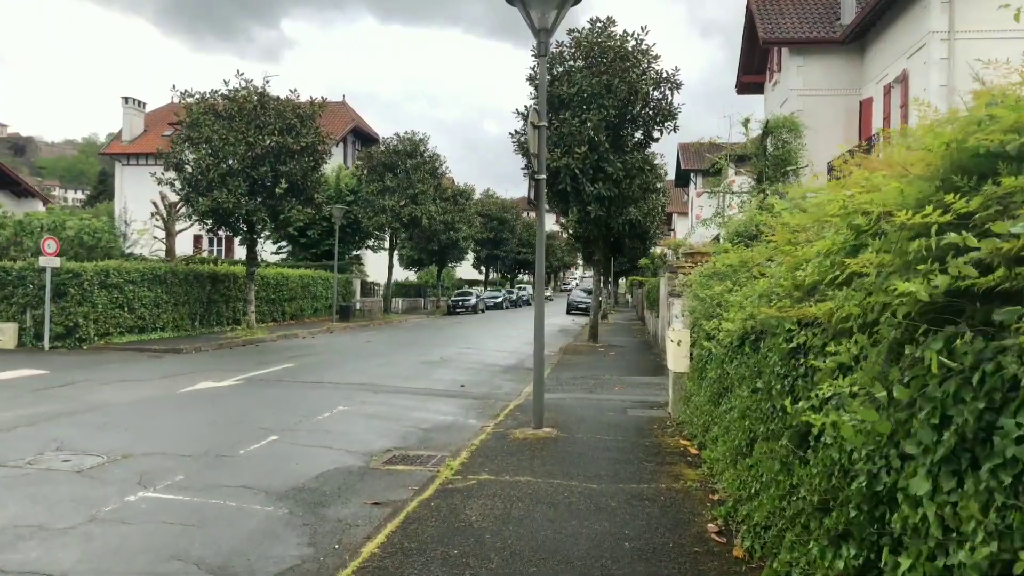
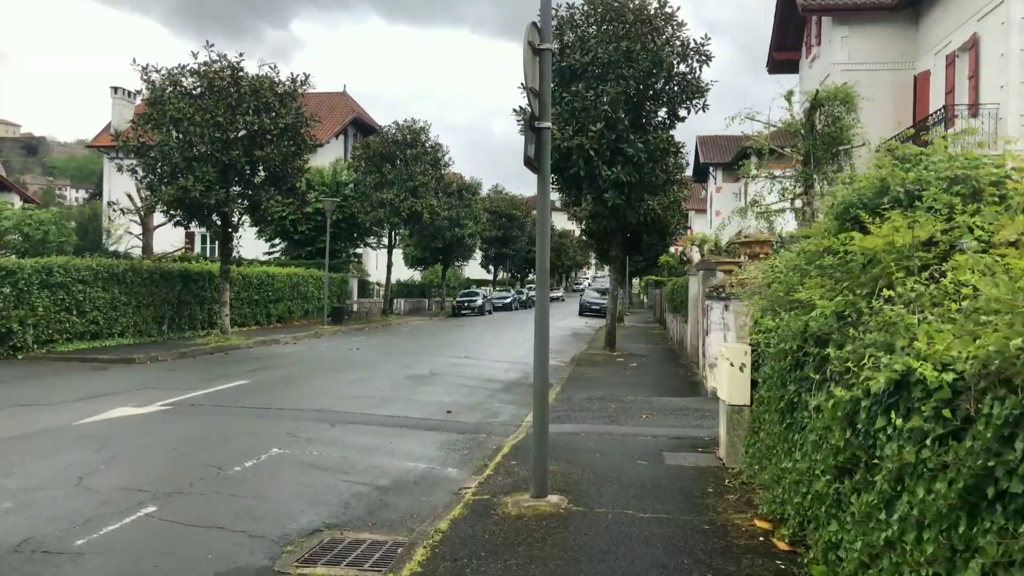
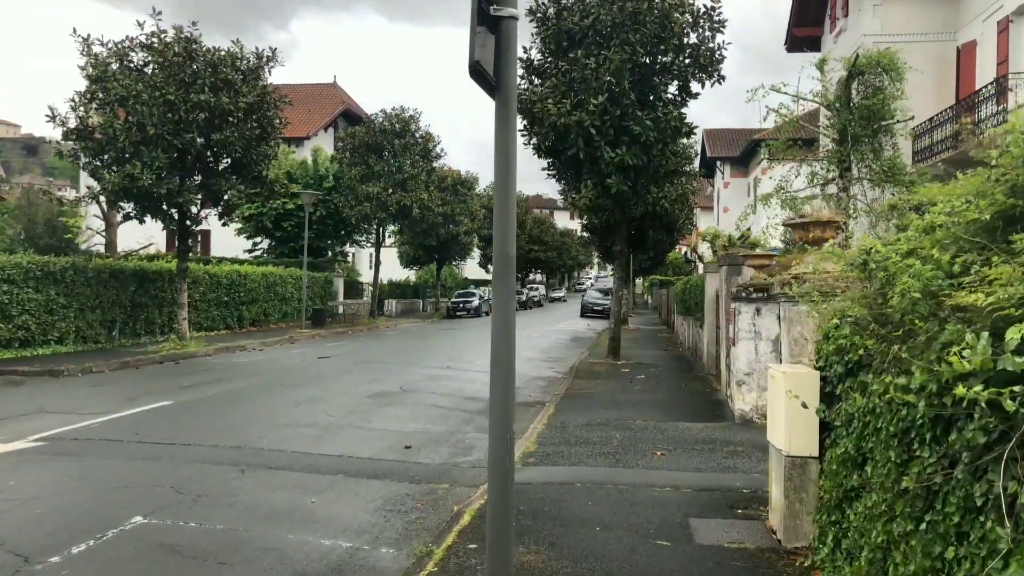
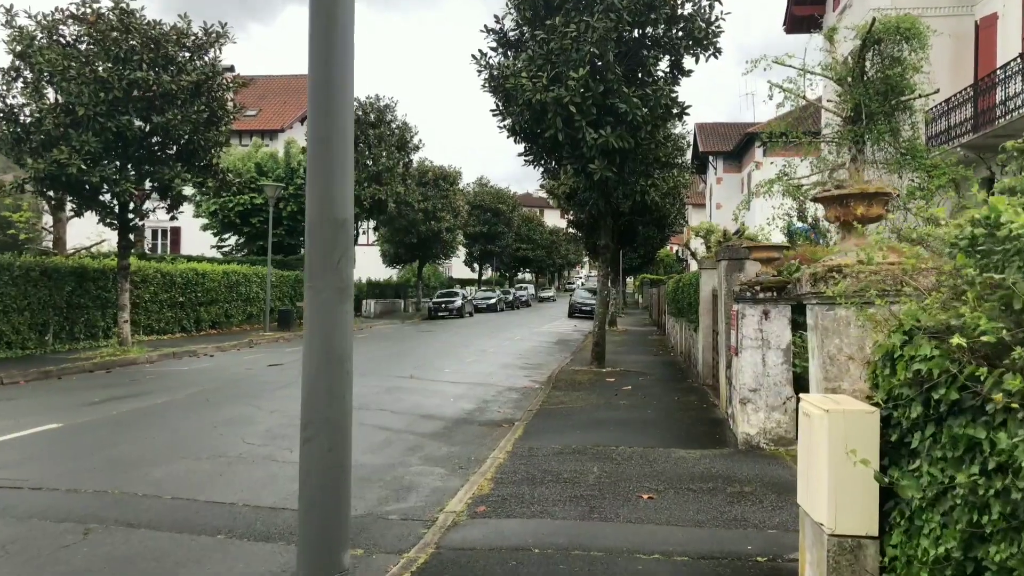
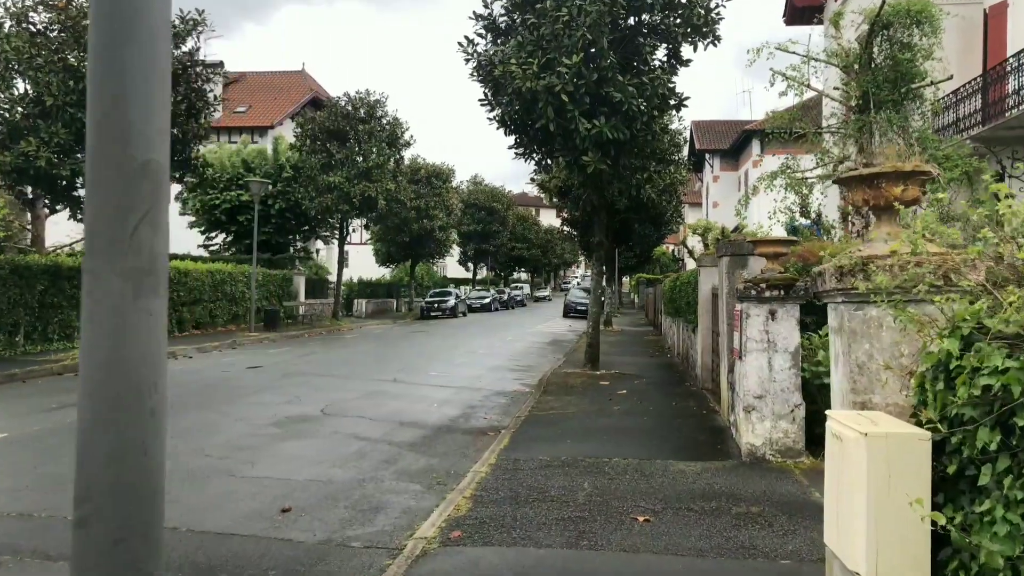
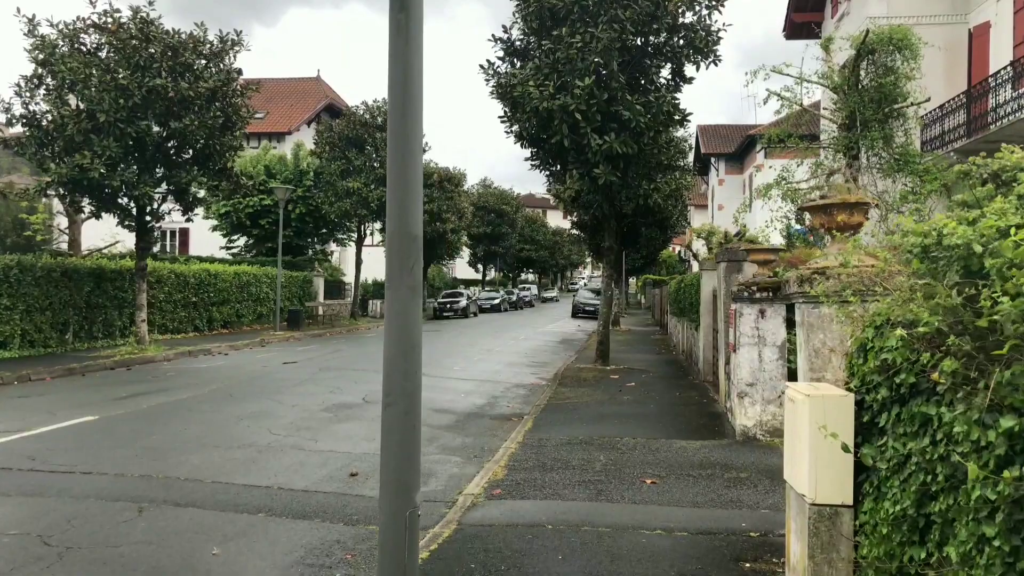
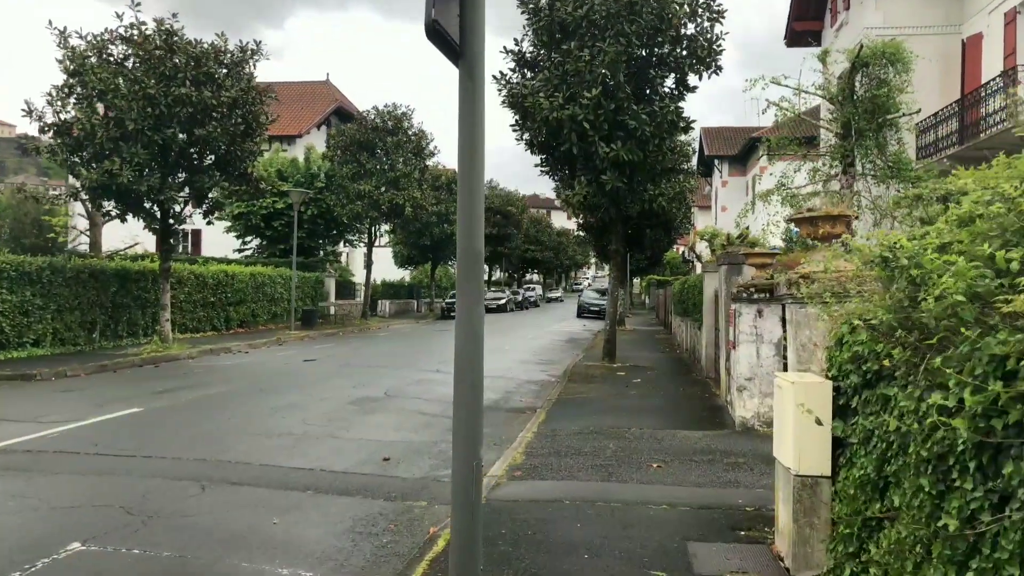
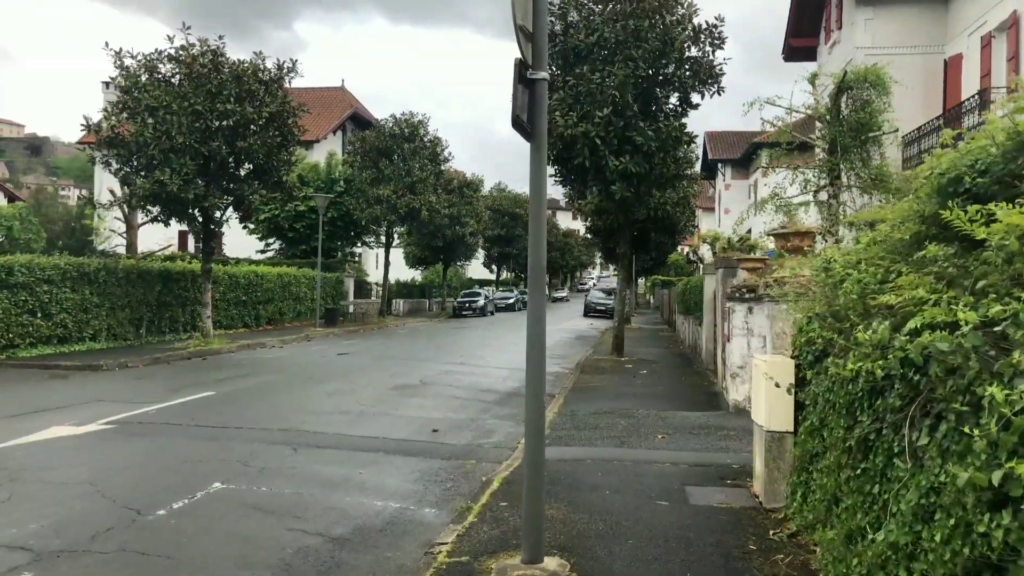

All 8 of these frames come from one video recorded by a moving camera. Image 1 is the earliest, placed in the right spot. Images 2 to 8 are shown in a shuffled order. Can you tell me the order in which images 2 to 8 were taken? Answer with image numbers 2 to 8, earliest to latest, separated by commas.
2, 8, 3, 7, 6, 4, 5
